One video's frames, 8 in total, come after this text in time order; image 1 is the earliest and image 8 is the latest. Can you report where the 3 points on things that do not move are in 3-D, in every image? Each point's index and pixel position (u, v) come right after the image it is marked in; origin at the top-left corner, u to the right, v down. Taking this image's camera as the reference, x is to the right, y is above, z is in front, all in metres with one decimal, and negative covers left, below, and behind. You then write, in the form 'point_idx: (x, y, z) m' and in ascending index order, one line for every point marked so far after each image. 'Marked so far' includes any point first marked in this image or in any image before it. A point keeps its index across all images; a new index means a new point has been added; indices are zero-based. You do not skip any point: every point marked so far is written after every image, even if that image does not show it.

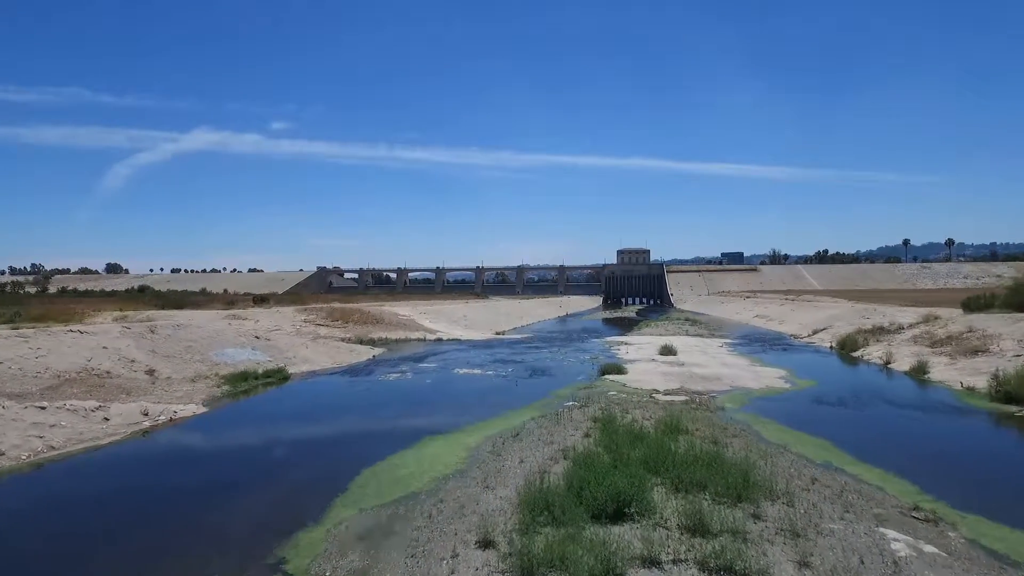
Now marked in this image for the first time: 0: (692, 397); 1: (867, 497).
0: (+5.3, -3.2, +18.0) m
1: (+5.5, -3.2, +9.5) m
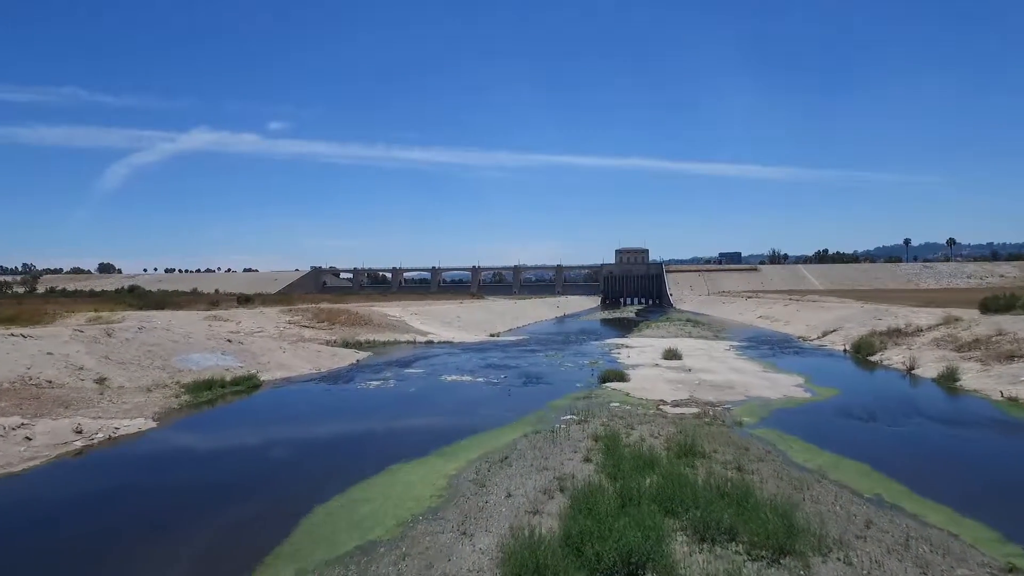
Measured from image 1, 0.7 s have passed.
0: (+5.0, -3.2, +16.1) m
1: (+5.2, -3.2, +7.6) m
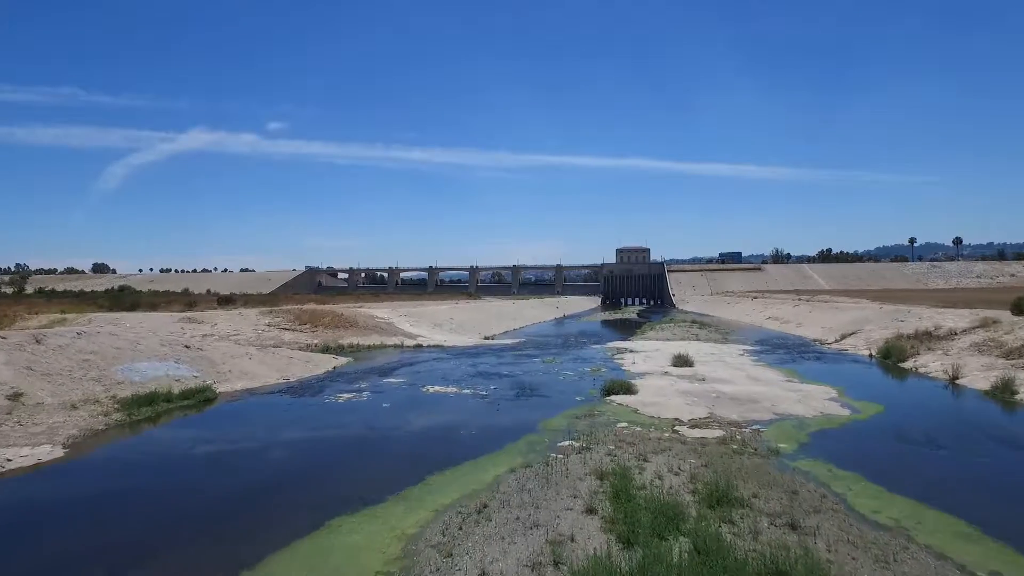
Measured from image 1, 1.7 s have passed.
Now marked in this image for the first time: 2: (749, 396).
0: (+4.7, -3.1, +13.4) m
1: (+5.0, -3.2, +4.9) m
2: (+6.8, -3.1, +17.7) m
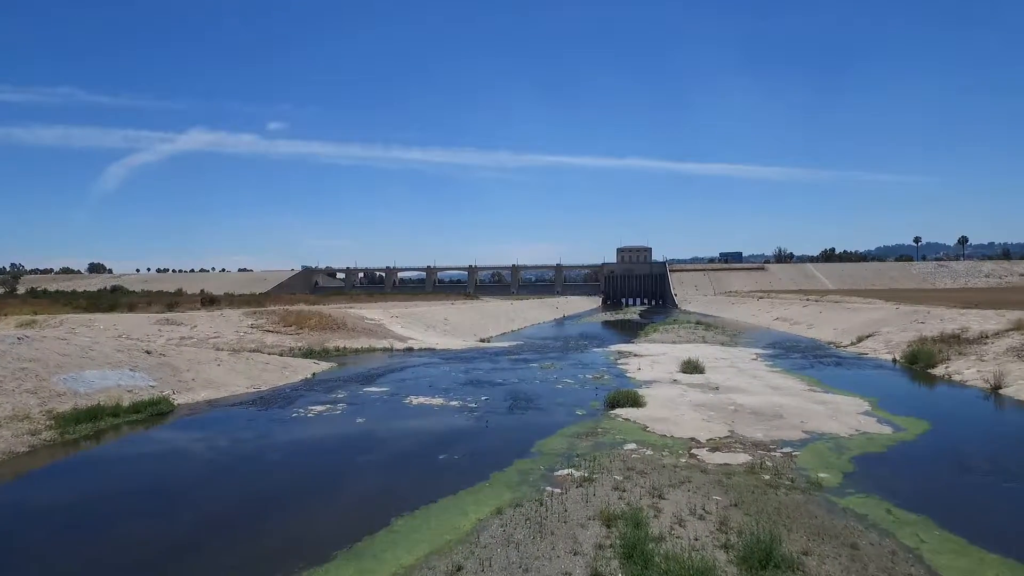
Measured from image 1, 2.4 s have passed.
0: (+4.5, -3.1, +11.4) m
1: (+4.8, -3.1, +2.9) m
2: (+6.6, -3.1, +15.7) m
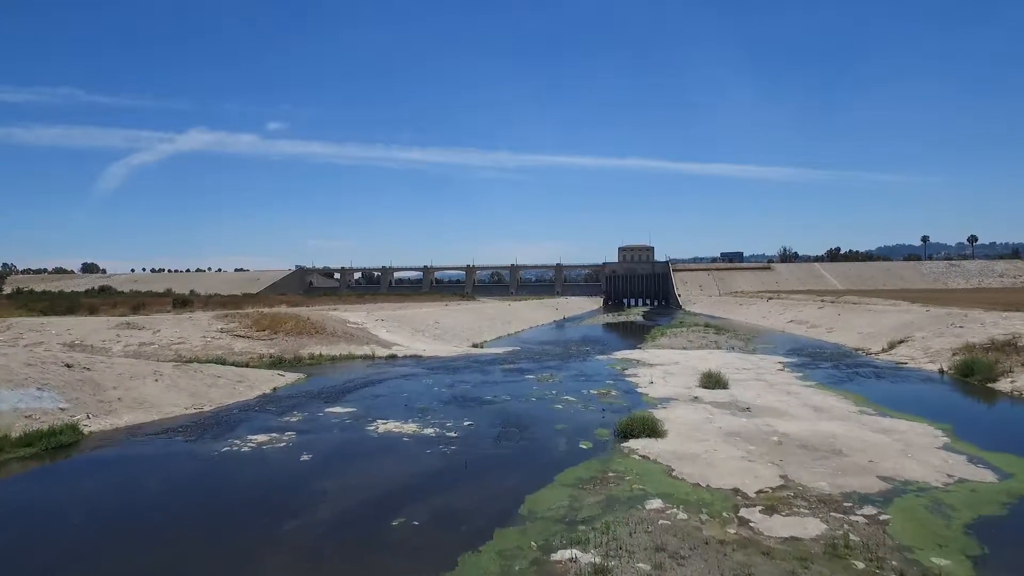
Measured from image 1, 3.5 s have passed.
0: (+4.3, -3.2, +8.2) m
1: (+4.5, -3.2, -0.3) m
2: (+6.4, -3.1, +12.5) m
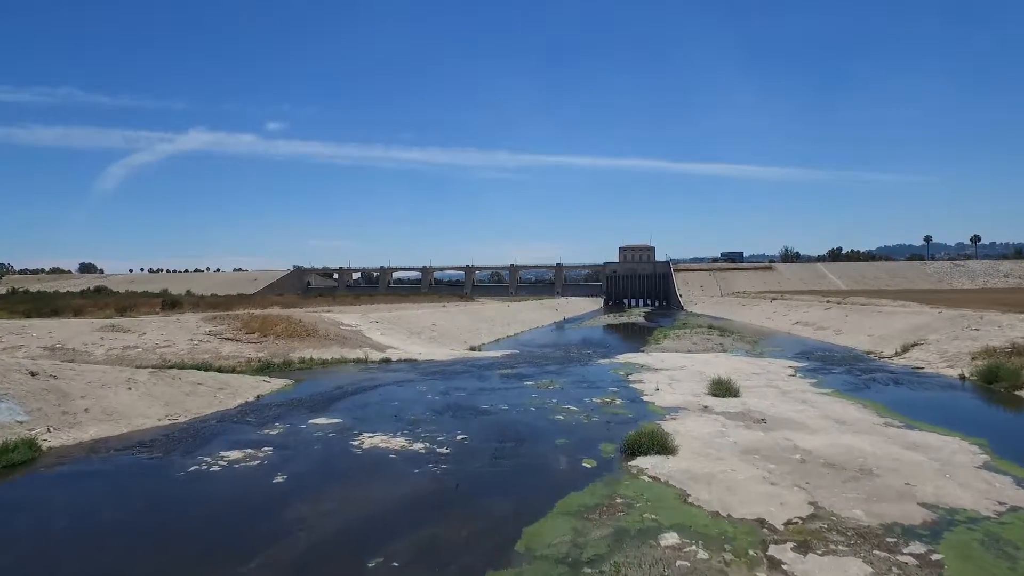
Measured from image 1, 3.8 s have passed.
0: (+4.2, -3.2, +7.1) m
1: (+4.5, -3.2, -1.4) m
2: (+6.3, -3.2, +11.3) m
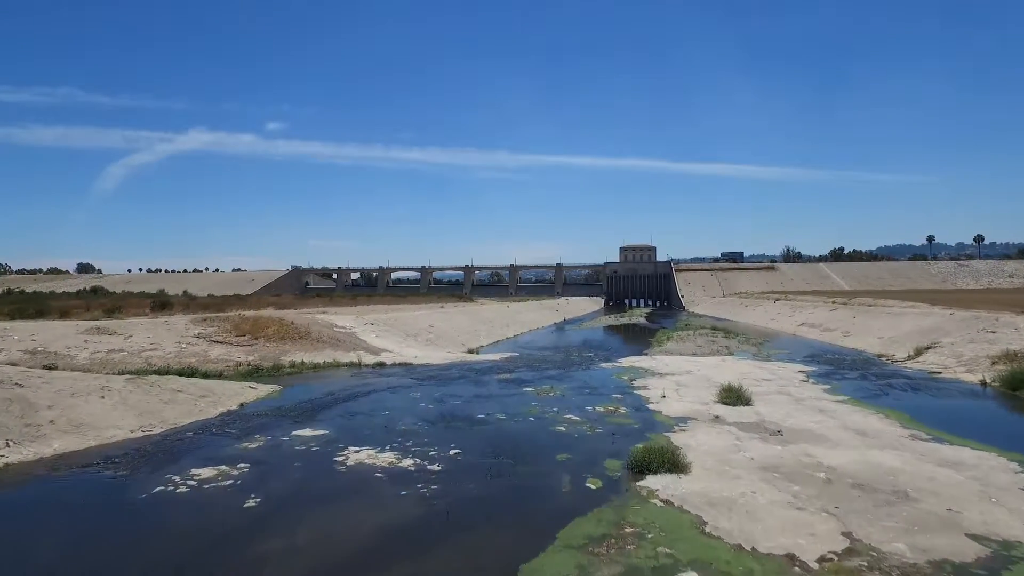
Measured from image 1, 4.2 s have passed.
0: (+4.2, -3.3, +6.0) m
1: (+4.4, -3.3, -2.5) m
2: (+6.3, -3.2, +10.3) m
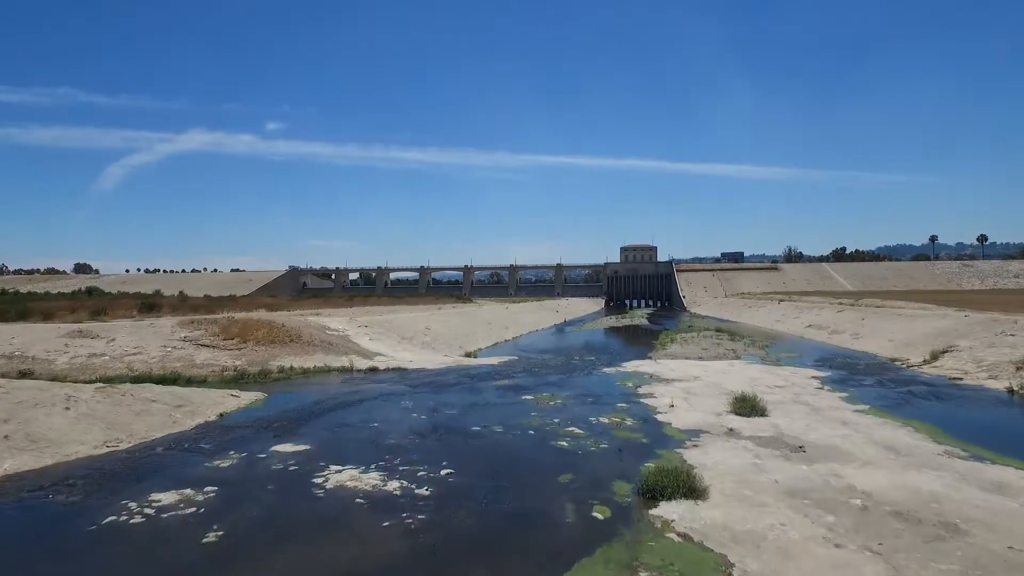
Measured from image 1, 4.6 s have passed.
0: (+4.1, -3.3, +4.9) m
1: (+4.4, -3.3, -3.6) m
2: (+6.2, -3.3, +9.2) m
